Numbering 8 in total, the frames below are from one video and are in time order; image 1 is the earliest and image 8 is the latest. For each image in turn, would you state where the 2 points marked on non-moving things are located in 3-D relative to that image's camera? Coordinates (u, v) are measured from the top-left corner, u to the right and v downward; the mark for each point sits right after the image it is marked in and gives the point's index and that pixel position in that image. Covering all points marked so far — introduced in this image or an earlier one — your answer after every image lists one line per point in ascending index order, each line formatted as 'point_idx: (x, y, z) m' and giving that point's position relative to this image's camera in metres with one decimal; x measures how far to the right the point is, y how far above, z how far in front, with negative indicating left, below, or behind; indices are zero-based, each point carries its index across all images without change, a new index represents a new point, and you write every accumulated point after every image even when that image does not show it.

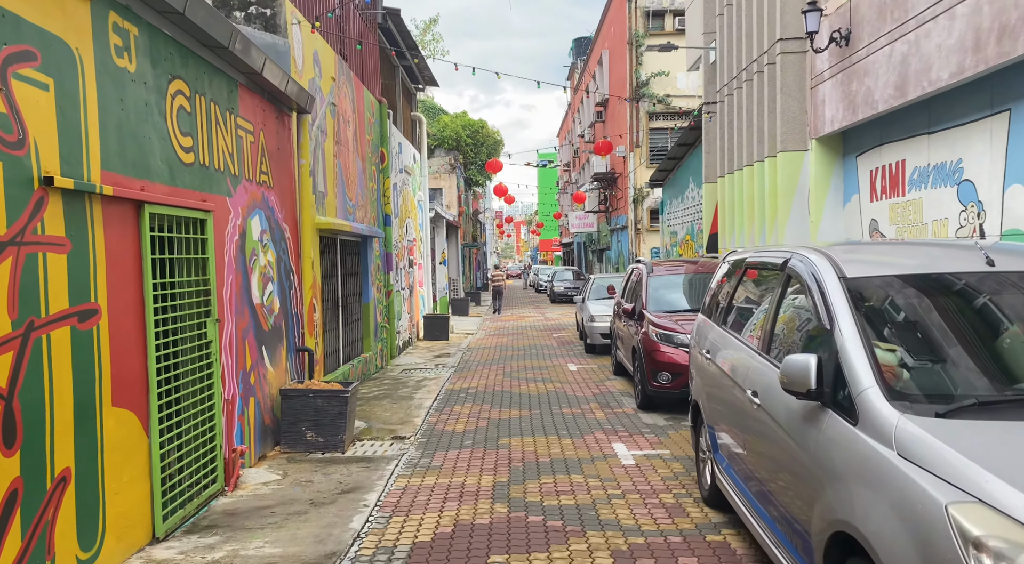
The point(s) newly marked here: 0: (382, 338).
0: (-2.3, -1.0, +14.9) m
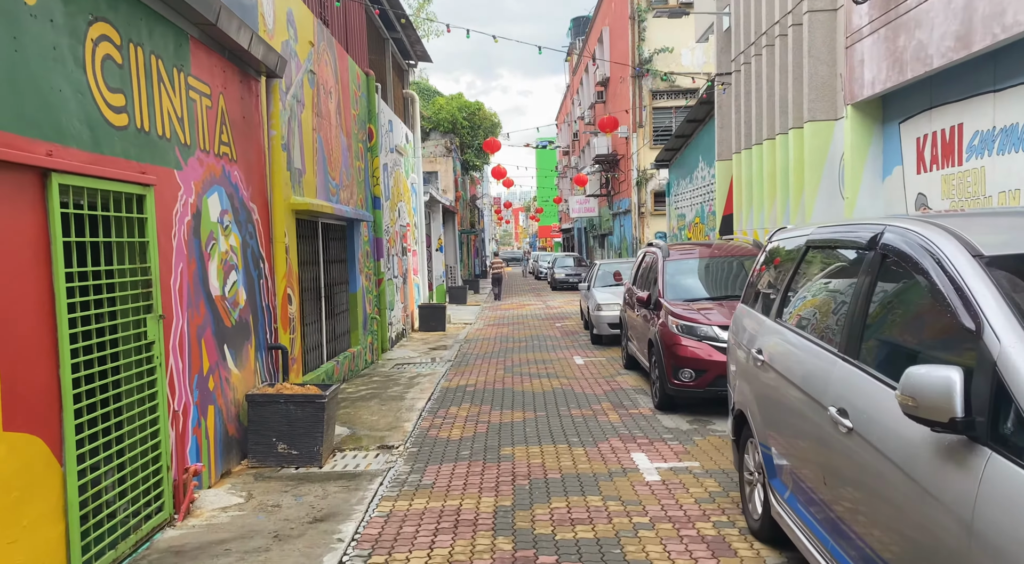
0: (-2.3, -0.8, +13.8) m
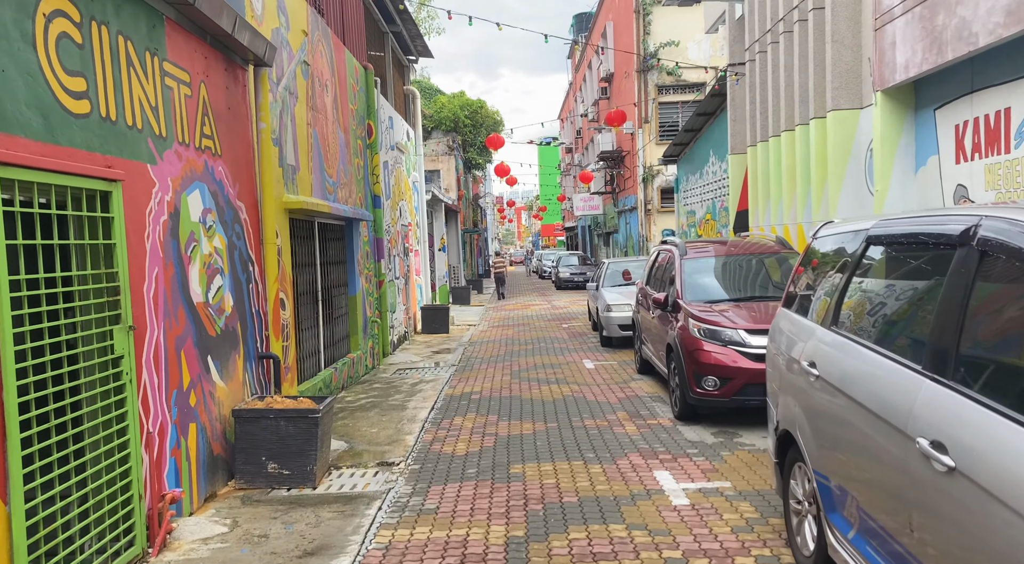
0: (-2.2, -0.8, +13.3) m
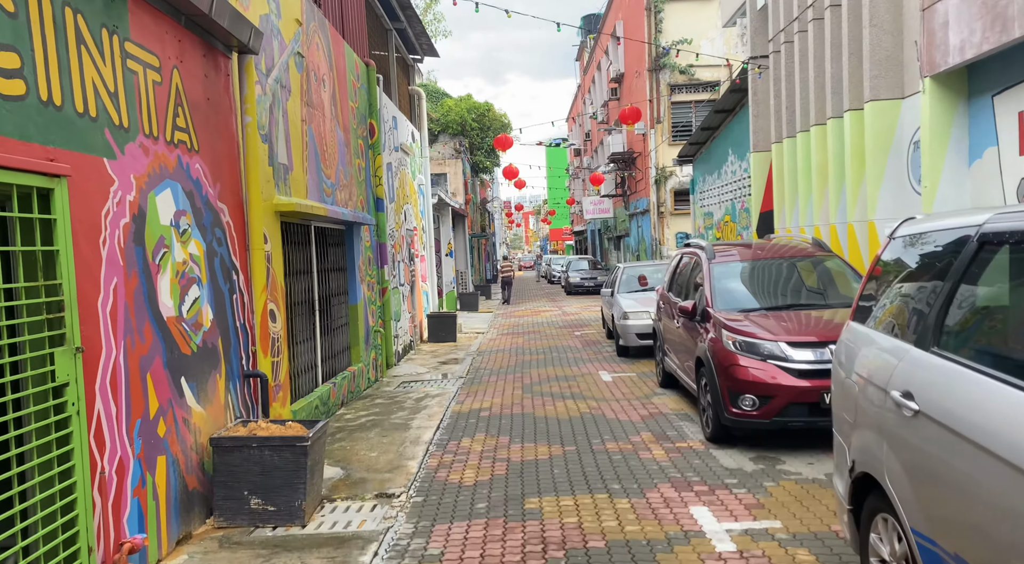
0: (-2.0, -0.9, +12.5) m
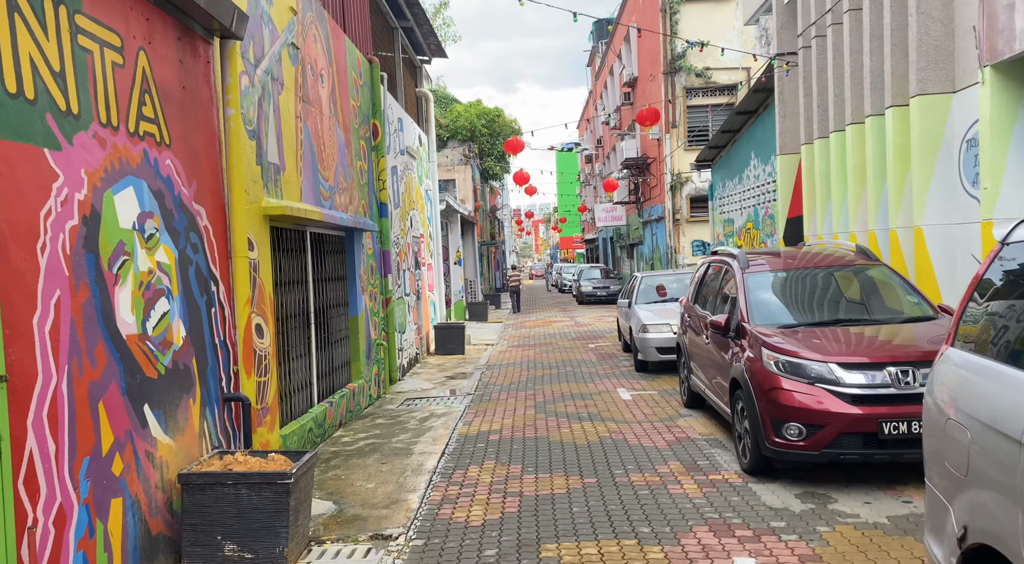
0: (-1.9, -1.1, +11.8) m
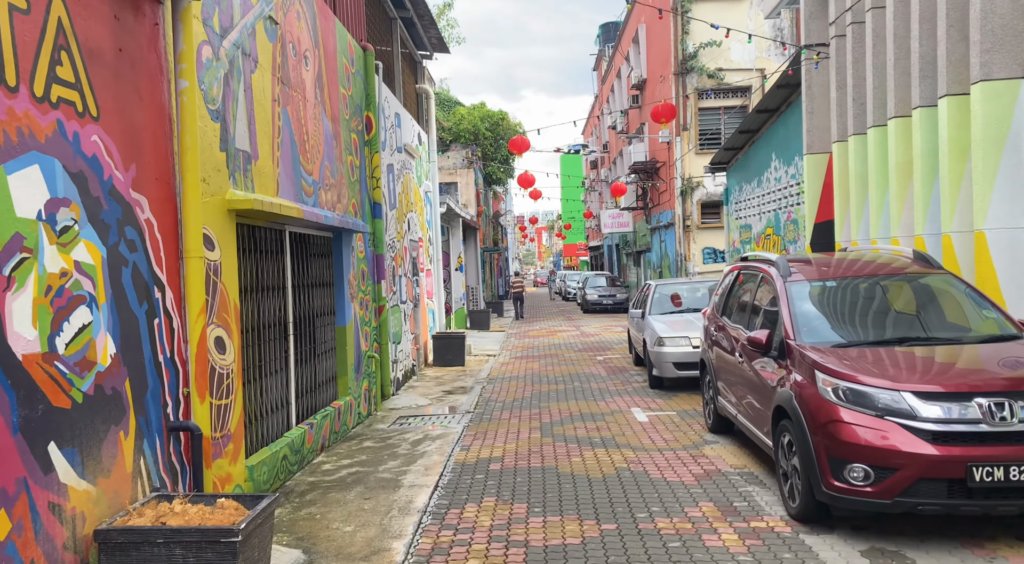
0: (-1.8, -1.2, +10.7) m
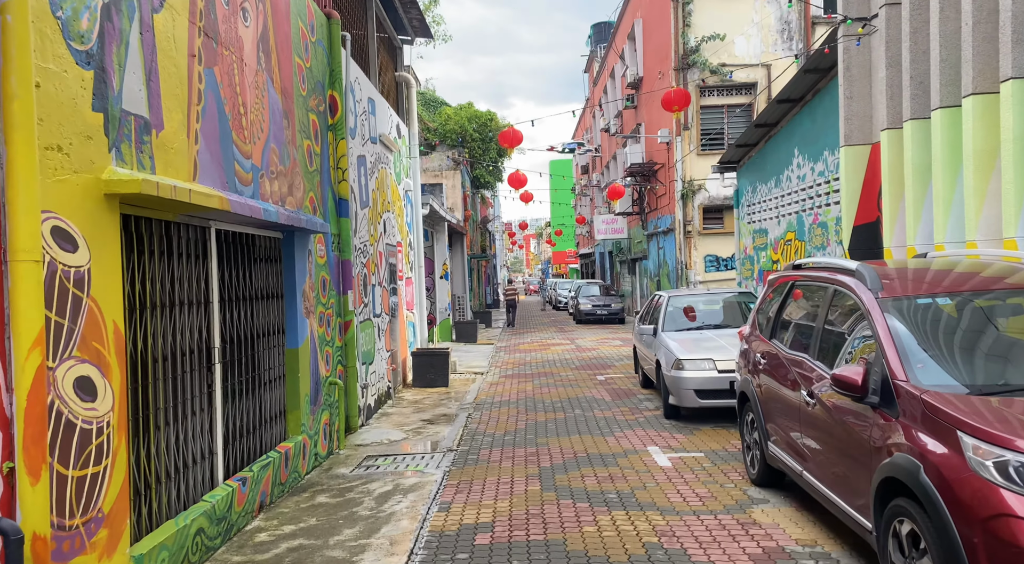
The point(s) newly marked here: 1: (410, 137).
0: (-1.9, -1.3, +8.9) m
1: (-1.9, +2.8, +16.2) m
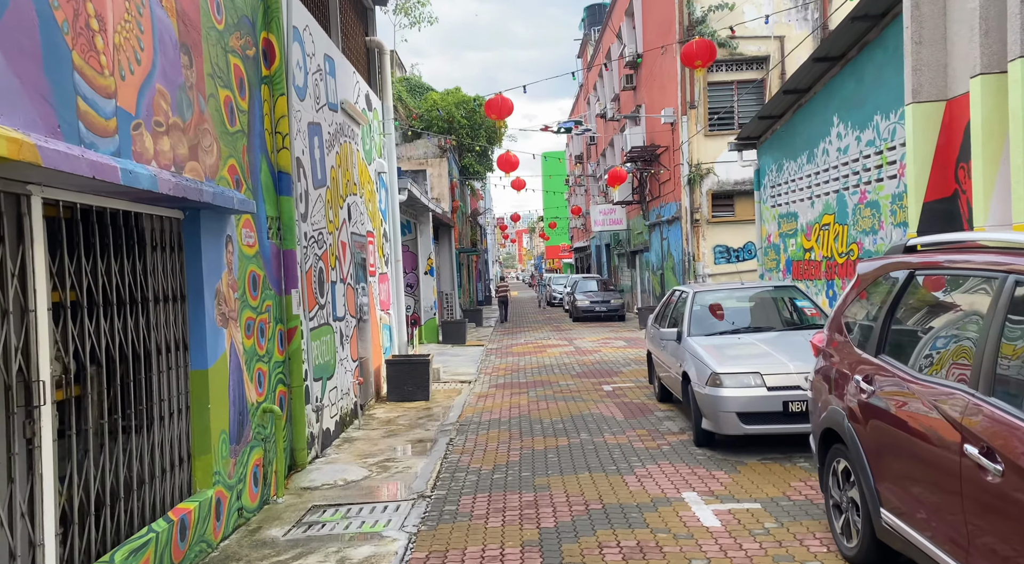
0: (-2.0, -1.2, +6.8) m
1: (-2.1, +2.9, +14.0) m
